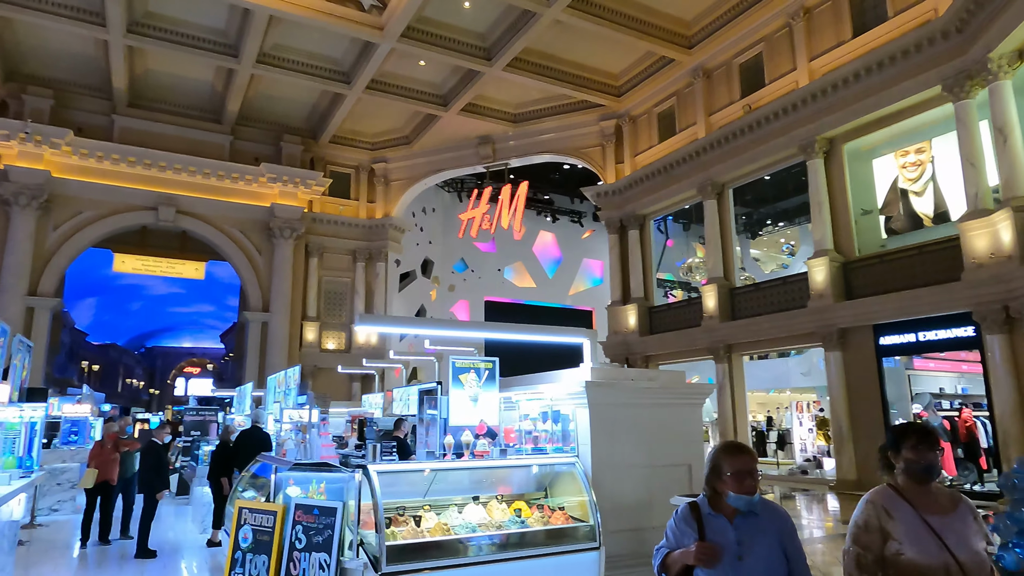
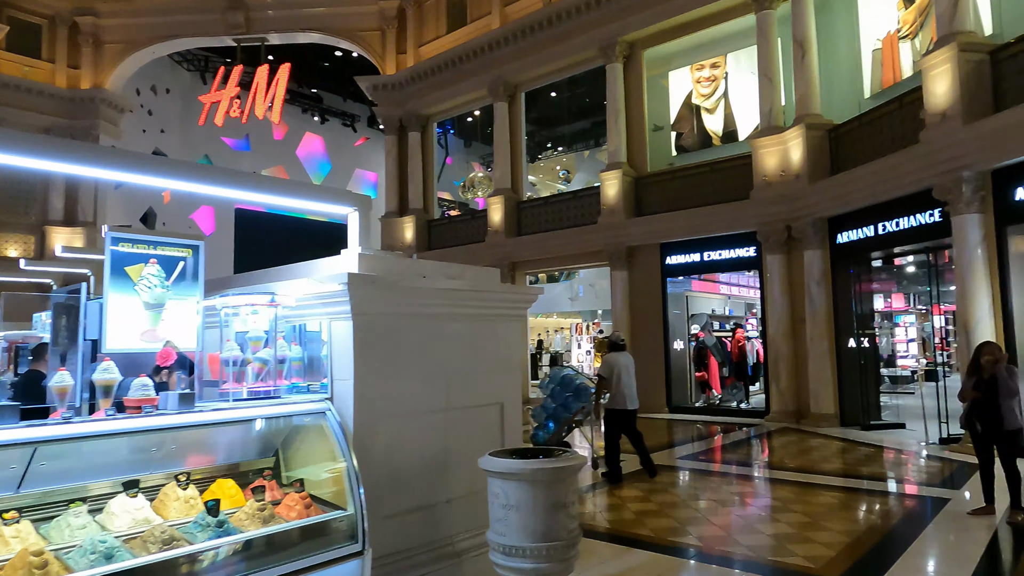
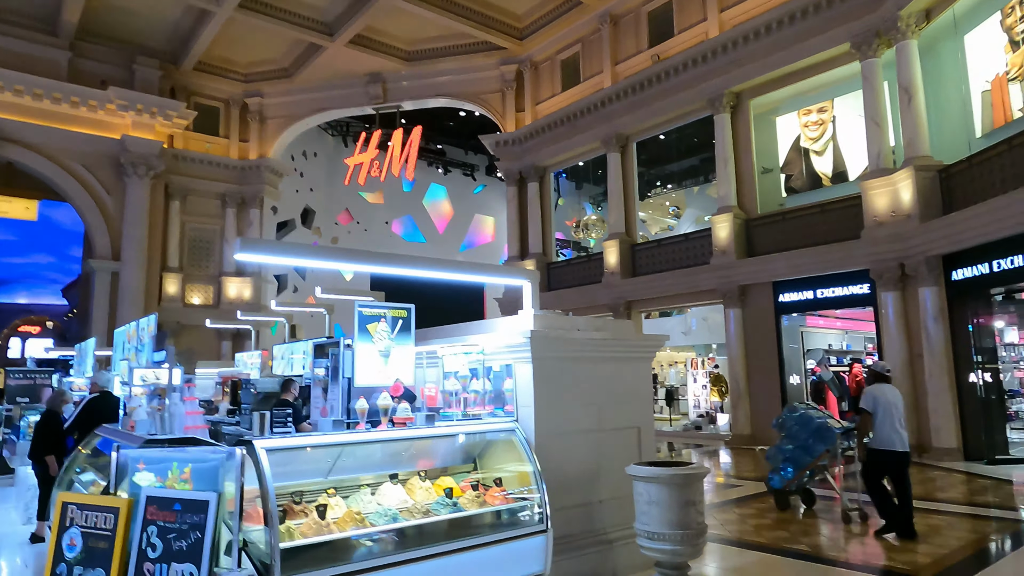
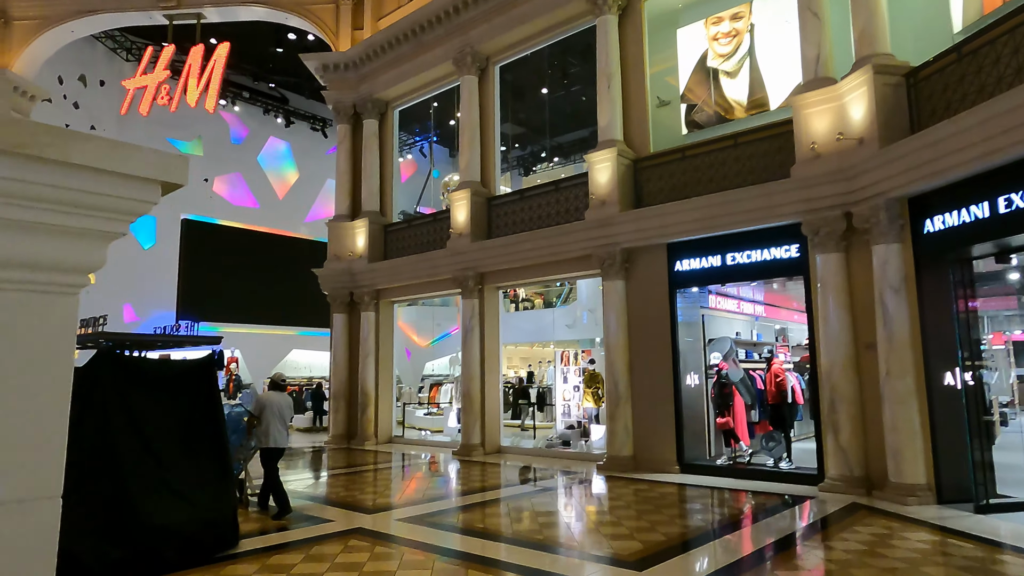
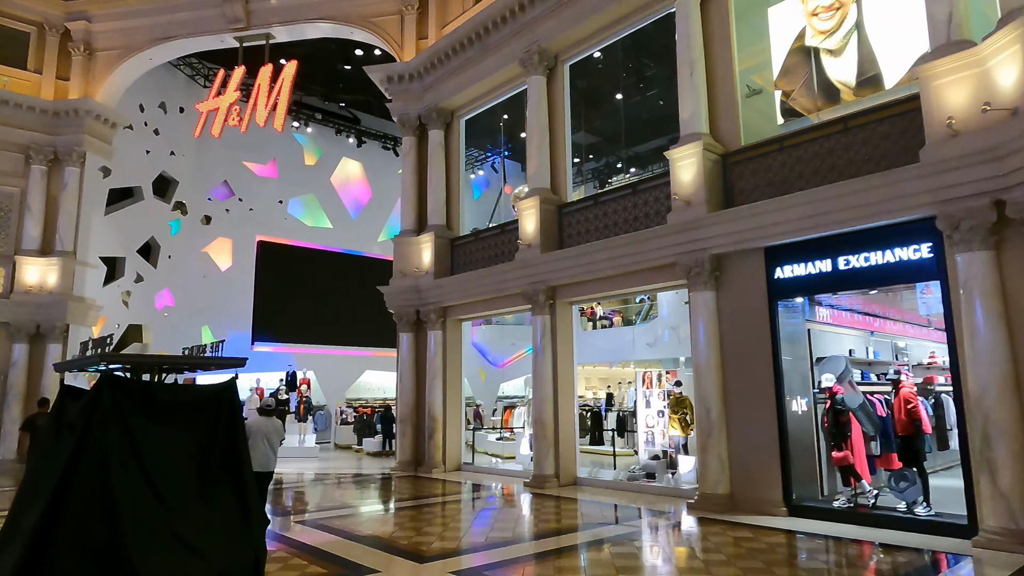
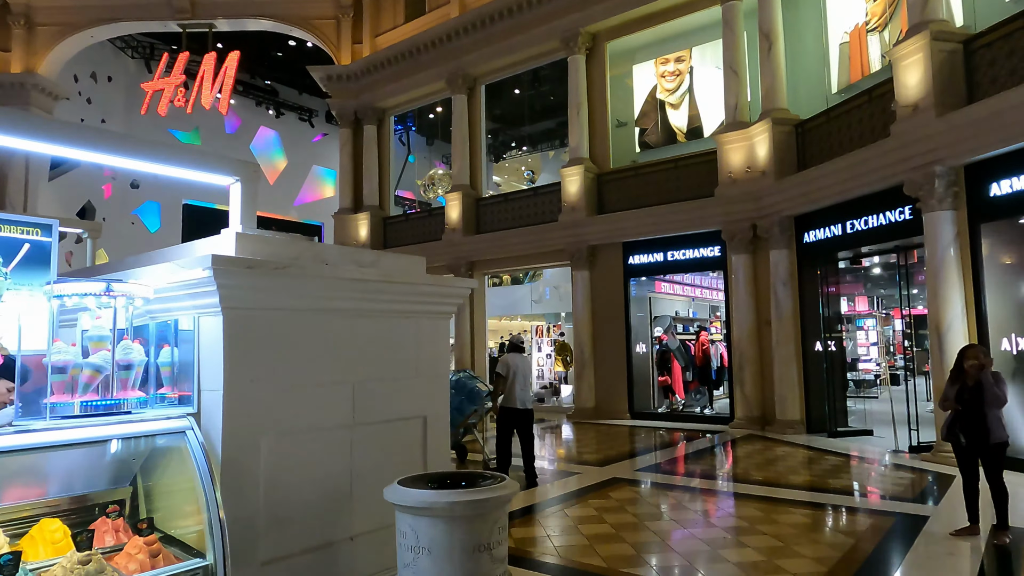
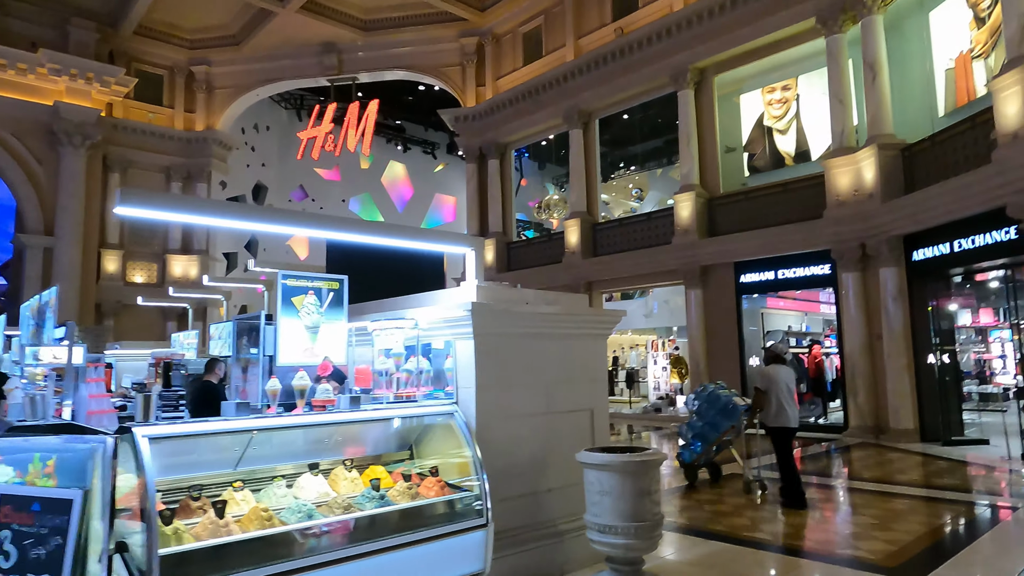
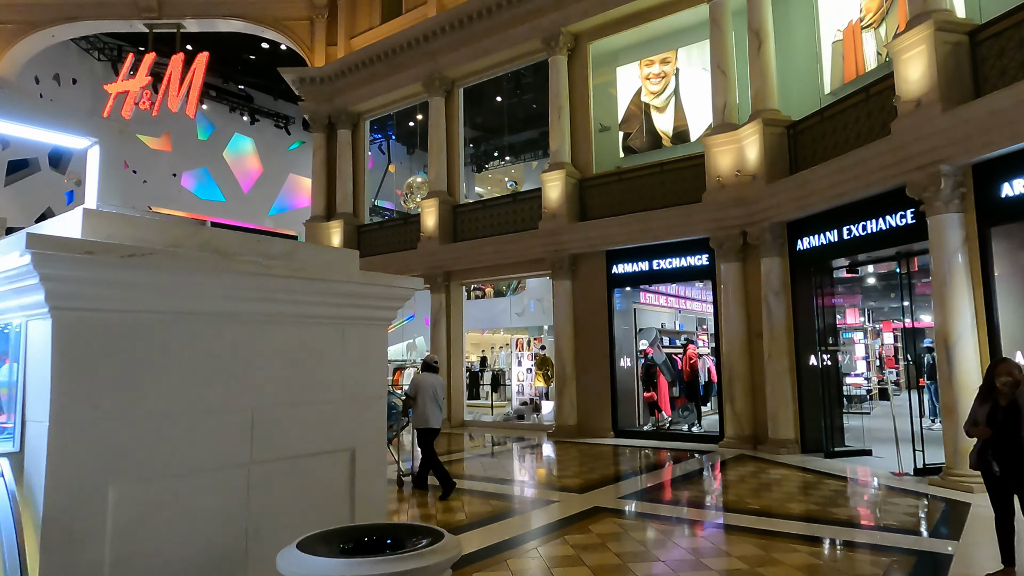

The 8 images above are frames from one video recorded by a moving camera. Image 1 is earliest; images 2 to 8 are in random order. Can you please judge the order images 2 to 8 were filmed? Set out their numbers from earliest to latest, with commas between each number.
3, 7, 2, 6, 8, 4, 5
